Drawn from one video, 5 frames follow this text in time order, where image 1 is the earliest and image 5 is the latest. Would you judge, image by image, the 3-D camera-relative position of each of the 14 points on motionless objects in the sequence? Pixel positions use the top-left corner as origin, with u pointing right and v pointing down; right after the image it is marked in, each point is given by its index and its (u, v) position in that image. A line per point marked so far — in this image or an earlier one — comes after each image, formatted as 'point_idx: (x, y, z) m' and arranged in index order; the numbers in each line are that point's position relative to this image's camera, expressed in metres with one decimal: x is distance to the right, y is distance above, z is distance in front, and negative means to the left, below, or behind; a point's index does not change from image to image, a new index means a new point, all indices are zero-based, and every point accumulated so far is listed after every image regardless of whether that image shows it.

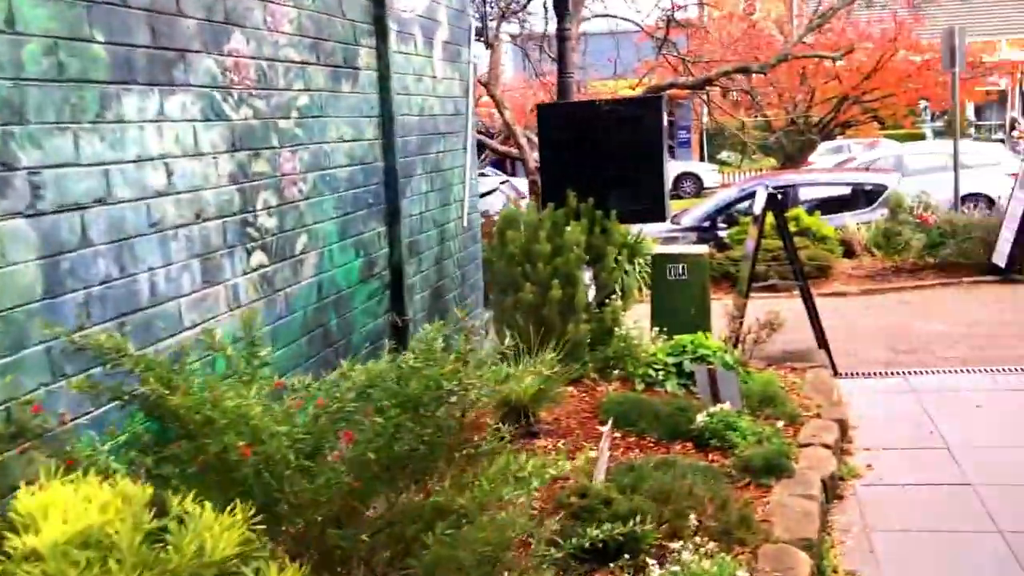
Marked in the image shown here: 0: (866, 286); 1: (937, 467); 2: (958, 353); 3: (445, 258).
0: (+3.8, 0.0, +10.1) m
1: (+2.0, -0.8, +4.3) m
2: (+3.0, -0.4, +6.2) m
3: (-0.4, +0.2, +5.5) m
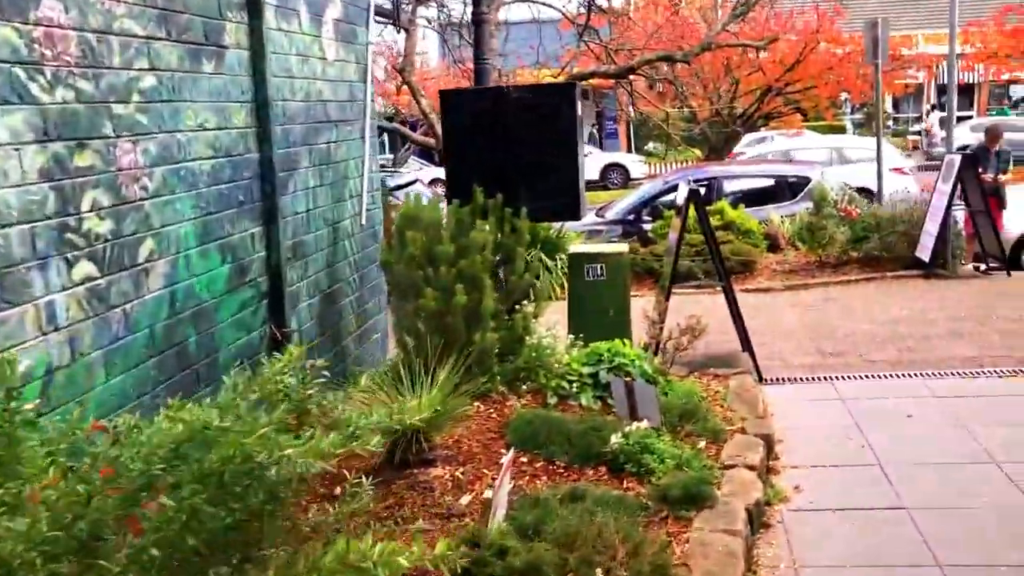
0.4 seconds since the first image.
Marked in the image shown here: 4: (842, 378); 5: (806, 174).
0: (+2.9, +0.1, +9.8) m
1: (+1.5, -0.9, +4.0) m
2: (+2.4, -0.4, +5.9) m
3: (-0.9, +0.2, +5.0) m
4: (+2.0, -0.5, +5.5) m
5: (+4.1, +1.6, +12.7) m
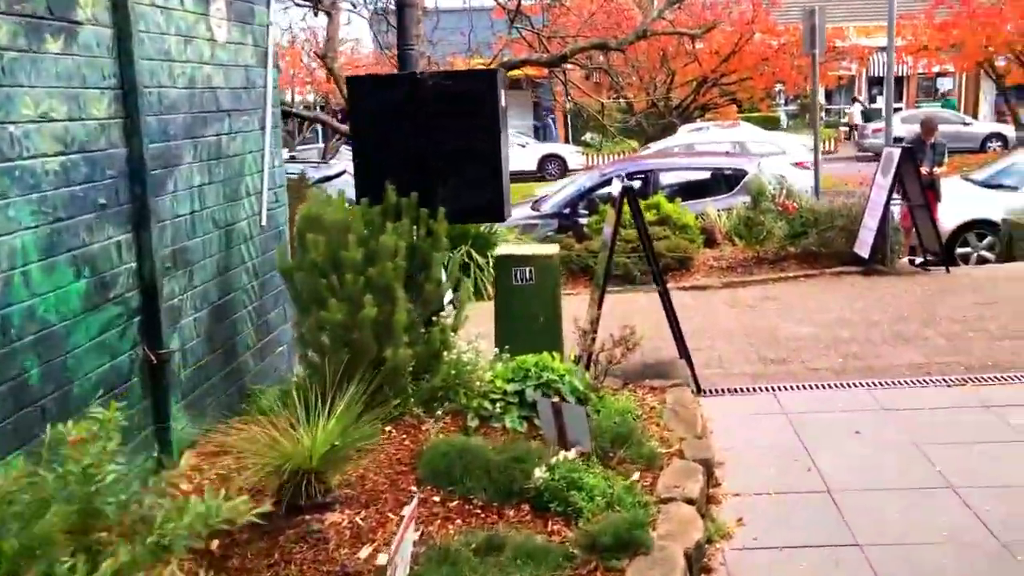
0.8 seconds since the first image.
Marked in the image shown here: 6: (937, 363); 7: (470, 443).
0: (+2.2, +0.1, +9.5) m
1: (+1.2, -0.9, +3.6) m
2: (+1.9, -0.5, +5.6) m
3: (-1.3, +0.1, +4.5) m
4: (+1.5, -0.6, +5.2) m
5: (+3.1, +1.6, +12.5) m
6: (+2.5, -0.4, +5.4) m
7: (-0.2, -0.6, +3.8) m
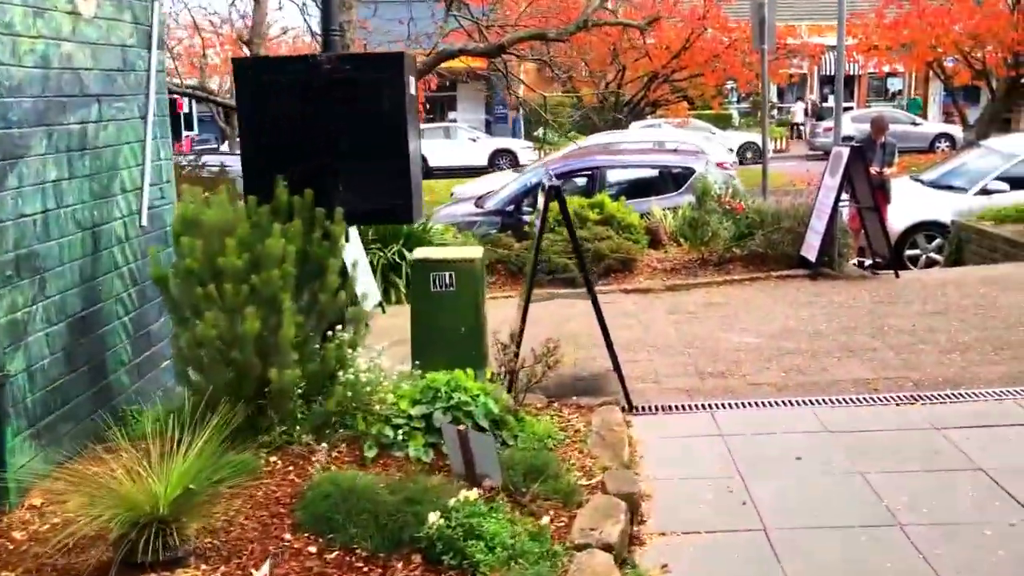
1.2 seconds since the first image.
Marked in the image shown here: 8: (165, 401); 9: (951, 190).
0: (+1.6, +0.1, +9.2) m
1: (+0.8, -1.0, +3.2) m
2: (+1.4, -0.5, +5.2) m
3: (-1.7, +0.1, +3.9) m
4: (+1.1, -0.6, +4.8) m
5: (+2.3, +1.6, +12.2) m
6: (+2.0, -0.5, +5.0) m
7: (-0.5, -0.7, +3.3) m
8: (-1.6, -0.5, +4.2) m
9: (+6.1, +1.4, +12.8) m
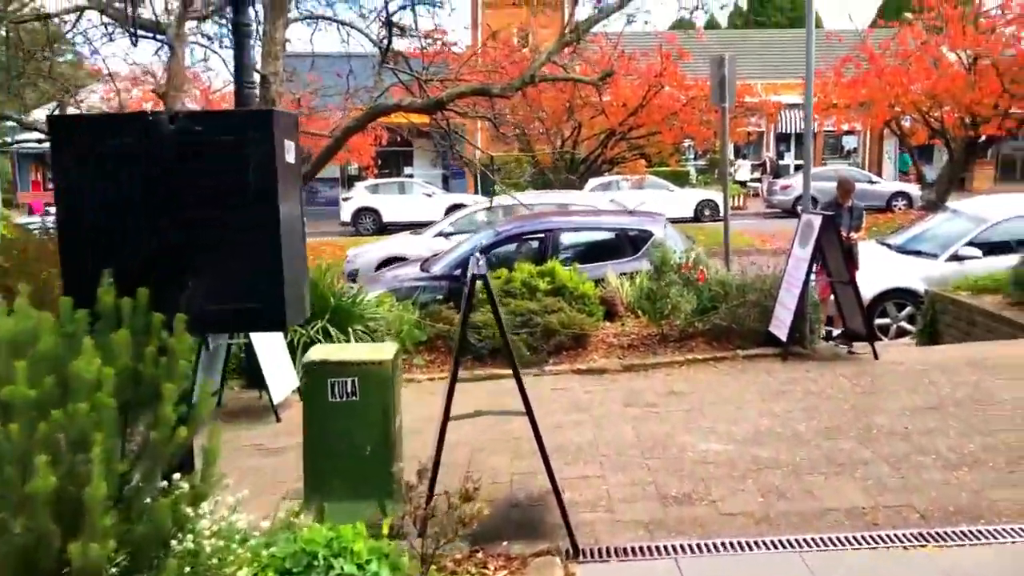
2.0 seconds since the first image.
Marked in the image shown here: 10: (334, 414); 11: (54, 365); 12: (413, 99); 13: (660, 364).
0: (+1.0, -0.6, +8.3) m
1: (+0.5, -1.3, +2.3) m
2: (+1.1, -1.0, +4.3) m
3: (-2.1, -0.4, +2.9) m
4: (+0.7, -1.1, +3.8) m
5: (+1.7, +0.7, +11.4) m
6: (+1.7, -1.0, +4.1) m
7: (-0.8, -1.1, +2.3) m
8: (-1.9, -0.9, +3.1) m
9: (+5.4, +0.4, +12.2) m
10: (-0.8, -0.6, +4.1) m
11: (-1.4, -0.2, +2.8) m
12: (-0.9, +1.7, +8.5) m
13: (+1.3, -0.7, +8.0) m
